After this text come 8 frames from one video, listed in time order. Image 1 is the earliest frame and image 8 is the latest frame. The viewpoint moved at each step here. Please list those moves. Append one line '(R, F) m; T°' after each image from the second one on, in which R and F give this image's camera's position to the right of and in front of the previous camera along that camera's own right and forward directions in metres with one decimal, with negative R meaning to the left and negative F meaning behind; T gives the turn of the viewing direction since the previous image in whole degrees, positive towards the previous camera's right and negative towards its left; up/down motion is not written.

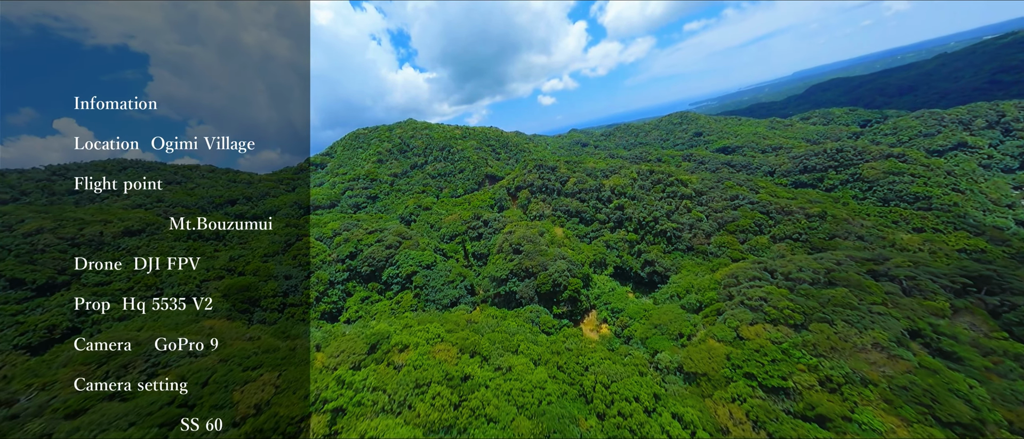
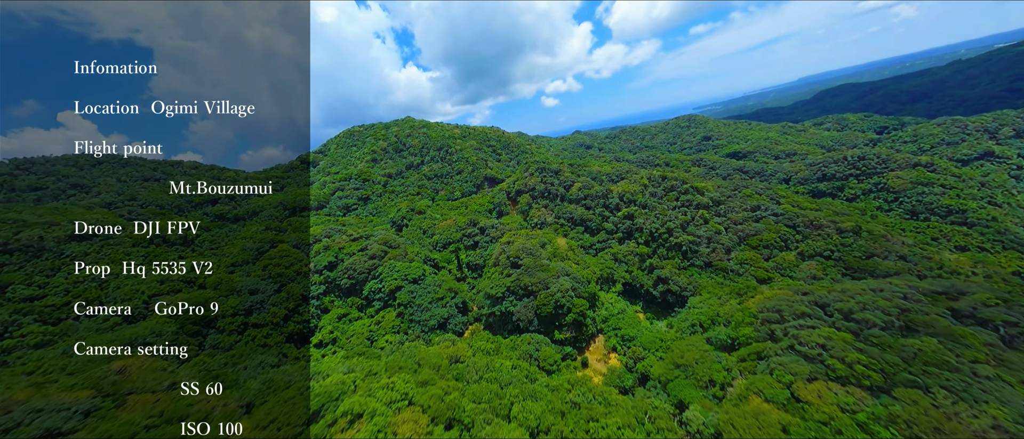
(+0.4, +4.7) m; 0°
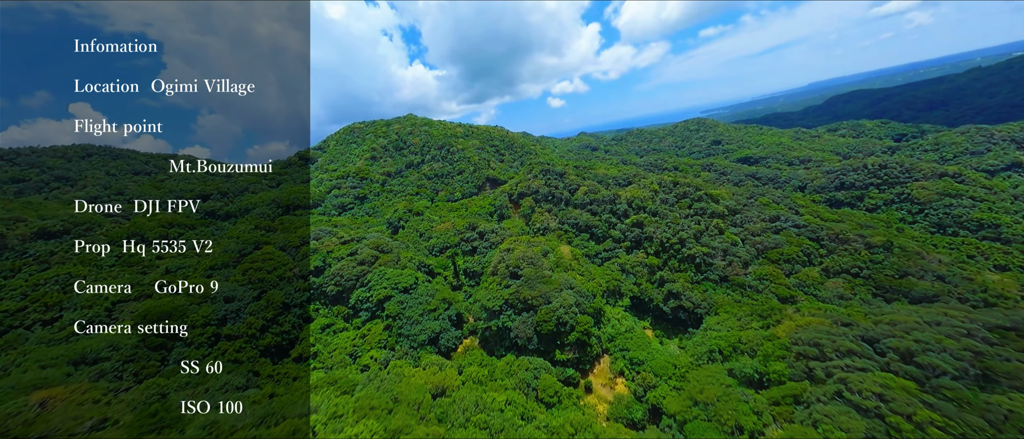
(+0.3, +2.9) m; -1°
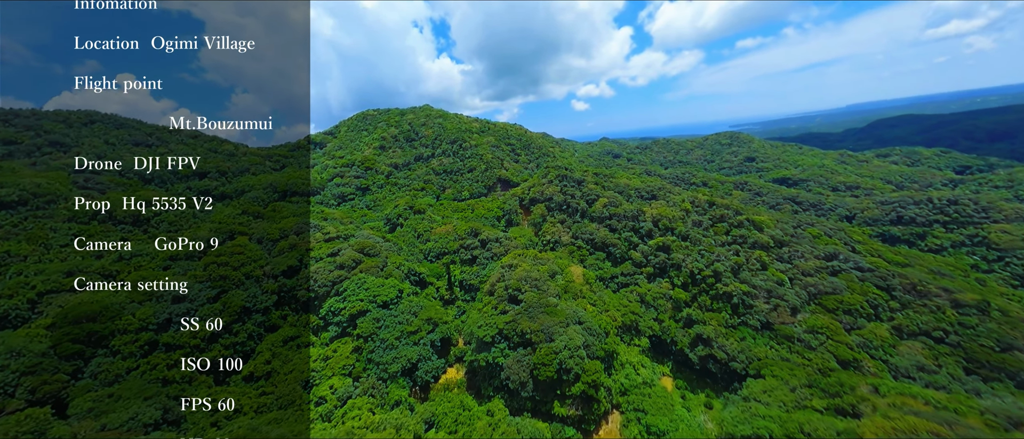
(+0.8, +5.7) m; -3°
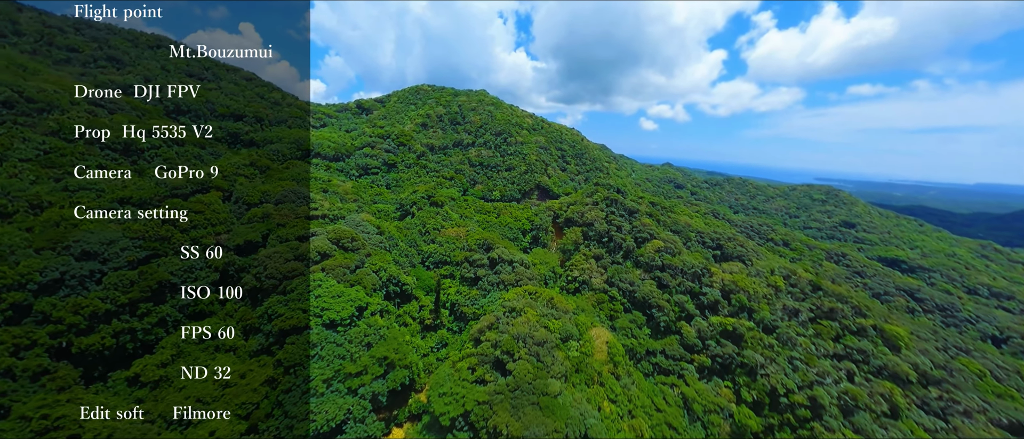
(+1.4, +9.4) m; -7°
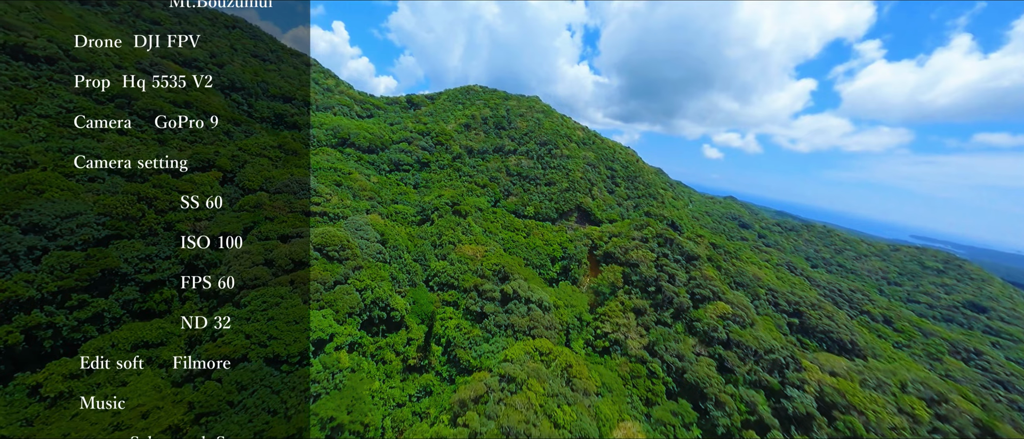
(+1.2, +6.6) m; -8°
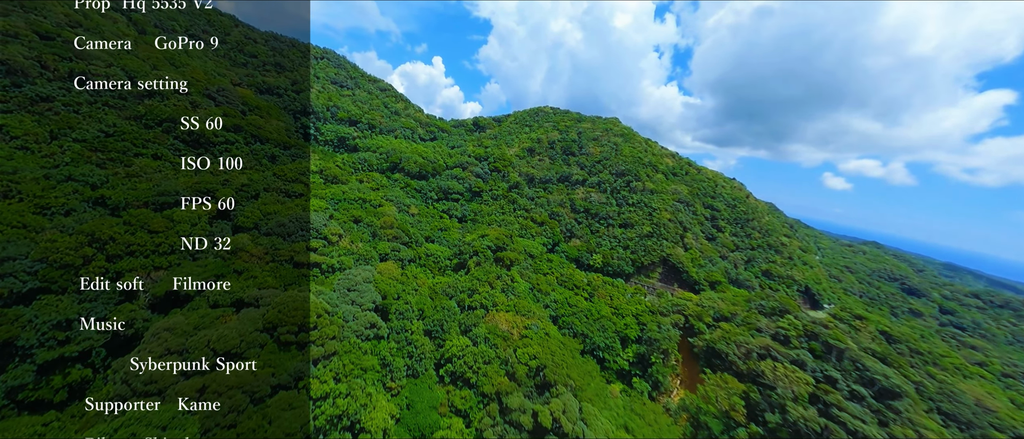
(+1.2, +10.3) m; -13°
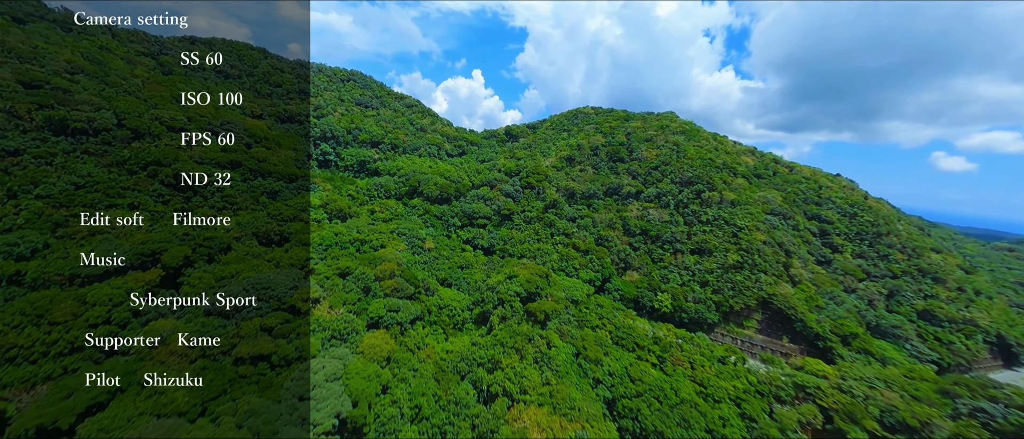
(+1.2, +8.5) m; -8°
